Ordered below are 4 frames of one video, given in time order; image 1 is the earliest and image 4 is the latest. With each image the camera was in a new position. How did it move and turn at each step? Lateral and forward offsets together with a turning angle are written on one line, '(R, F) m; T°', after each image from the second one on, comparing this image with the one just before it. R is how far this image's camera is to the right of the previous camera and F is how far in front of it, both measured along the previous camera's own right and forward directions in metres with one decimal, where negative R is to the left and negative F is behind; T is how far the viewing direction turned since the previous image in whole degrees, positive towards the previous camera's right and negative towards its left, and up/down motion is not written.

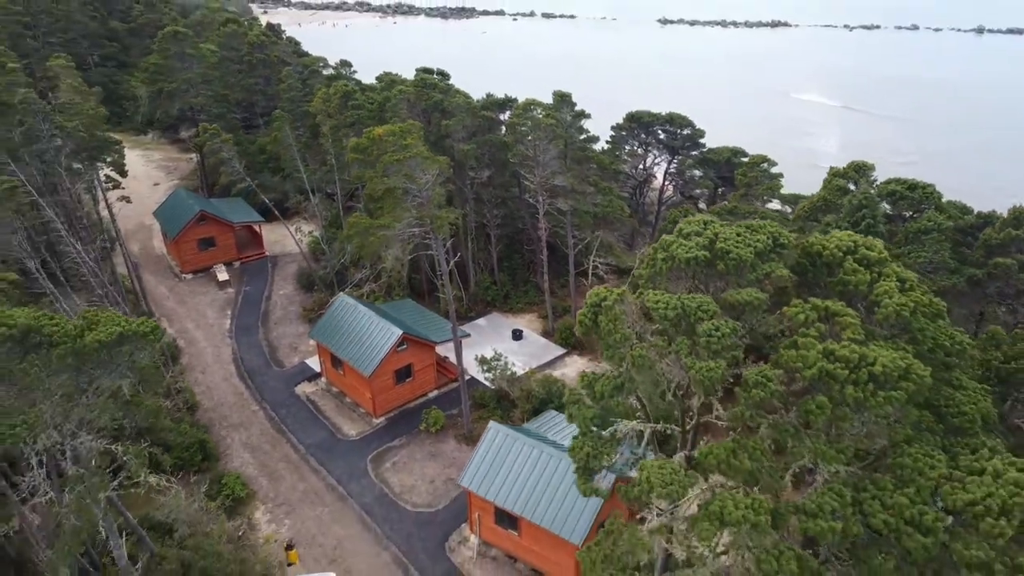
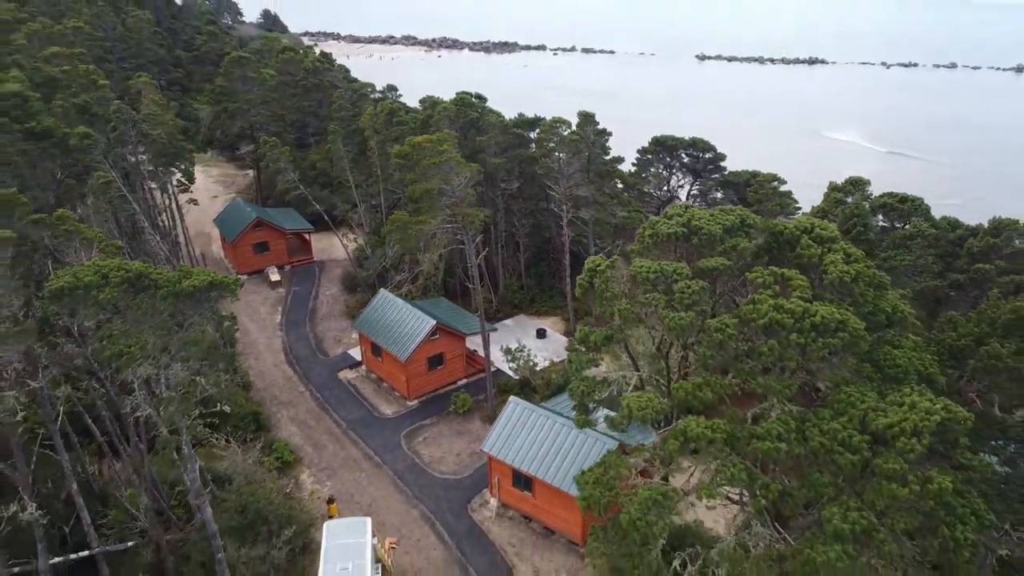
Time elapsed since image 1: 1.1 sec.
(+0.4, -2.3) m; -3°
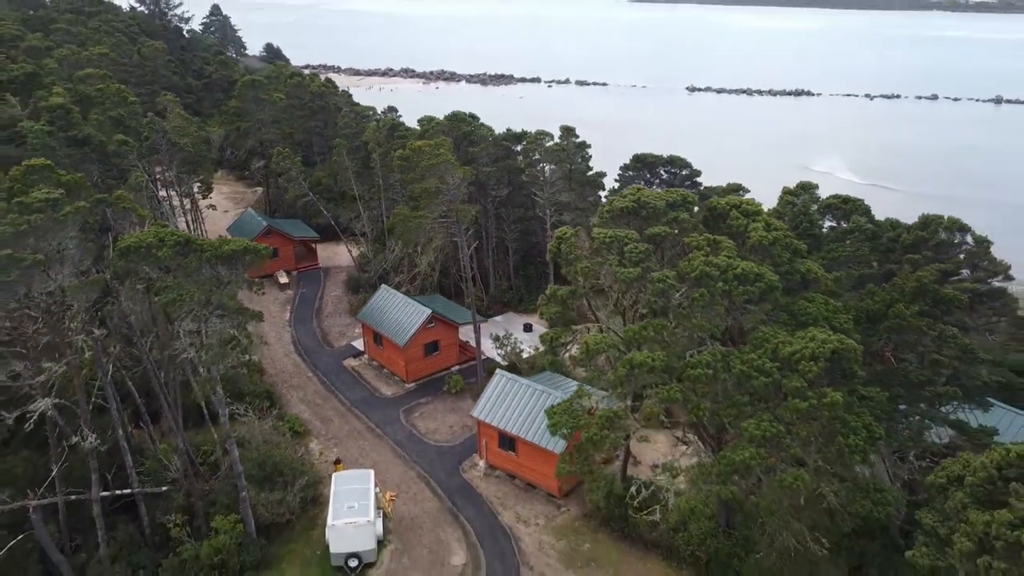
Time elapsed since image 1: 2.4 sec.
(+0.3, -2.7) m; 0°
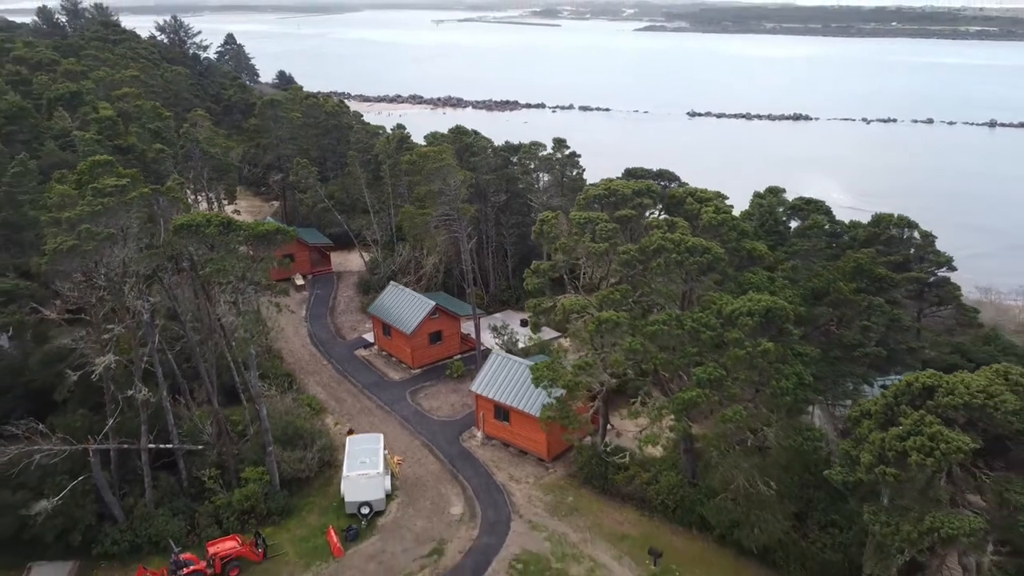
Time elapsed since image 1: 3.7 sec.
(+0.4, -2.7) m; -1°
